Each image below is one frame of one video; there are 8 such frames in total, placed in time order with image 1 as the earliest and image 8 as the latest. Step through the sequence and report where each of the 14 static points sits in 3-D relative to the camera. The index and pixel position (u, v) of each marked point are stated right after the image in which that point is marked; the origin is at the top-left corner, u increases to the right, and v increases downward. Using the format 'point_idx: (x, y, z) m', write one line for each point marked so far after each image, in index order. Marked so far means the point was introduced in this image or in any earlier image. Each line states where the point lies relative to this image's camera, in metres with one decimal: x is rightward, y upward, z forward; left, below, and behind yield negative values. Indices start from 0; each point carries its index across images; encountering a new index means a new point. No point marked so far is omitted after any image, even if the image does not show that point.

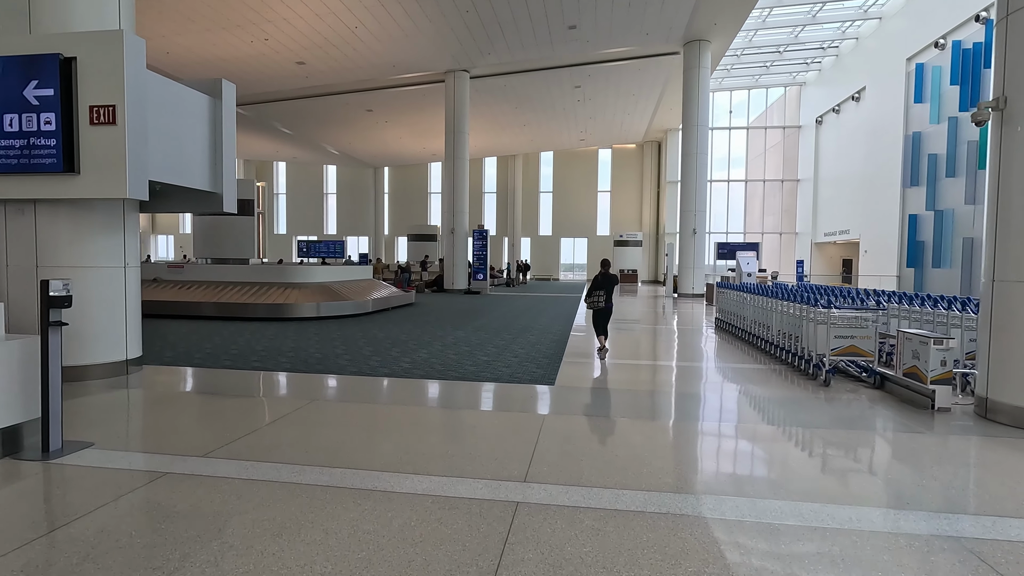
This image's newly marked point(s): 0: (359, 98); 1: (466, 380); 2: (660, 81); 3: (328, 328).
0: (-5.5, +6.8, +19.2) m
1: (-0.4, -0.8, +4.6) m
2: (+5.2, +7.2, +18.7) m
3: (-2.8, -0.6, +8.0) m
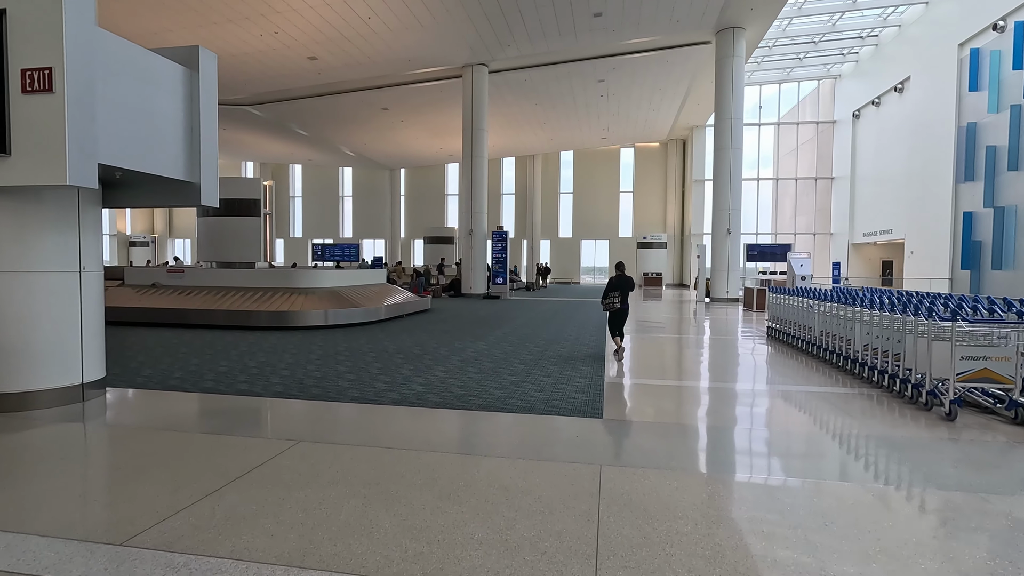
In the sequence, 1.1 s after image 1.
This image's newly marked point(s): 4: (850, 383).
0: (-4.8, +6.6, +18.5) m
1: (-0.2, -0.8, +3.7) m
2: (+5.9, +7.1, +17.7) m
3: (-2.4, -0.7, +7.3) m
4: (+3.1, -0.9, +4.9) m
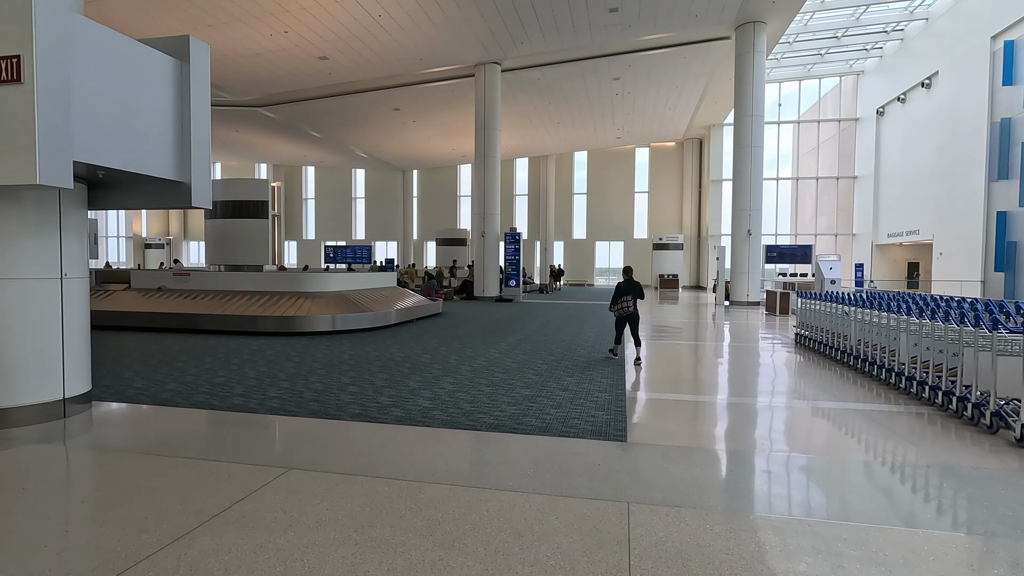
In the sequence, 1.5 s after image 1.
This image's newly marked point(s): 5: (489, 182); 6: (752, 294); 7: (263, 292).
0: (-4.3, +6.6, +18.3) m
1: (-0.1, -0.9, +3.4) m
2: (+6.3, +7.0, +17.3) m
3: (-2.2, -0.8, +7.0) m
4: (+3.2, -0.9, +4.5) m
5: (-0.8, +3.3, +16.7) m
6: (+6.6, -0.2, +14.7) m
7: (-4.0, -0.1, +8.7) m
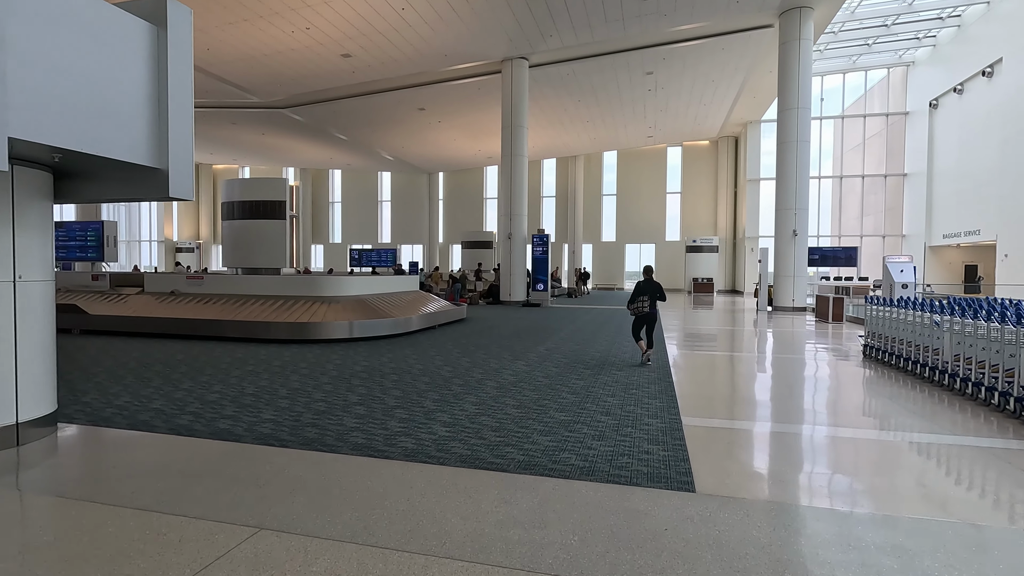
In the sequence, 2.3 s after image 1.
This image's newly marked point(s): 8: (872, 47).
0: (-3.4, +6.4, +17.9) m
1: (+0.1, -0.9, +2.7) m
2: (+7.2, +6.9, +16.4) m
3: (-1.9, -0.8, +6.4) m
4: (+3.4, -1.0, +3.7) m
5: (+0.1, +3.2, +16.1) m
6: (+7.3, -0.3, +13.7) m
7: (-3.6, -0.1, +8.2) m
8: (+13.4, +9.0, +19.9) m
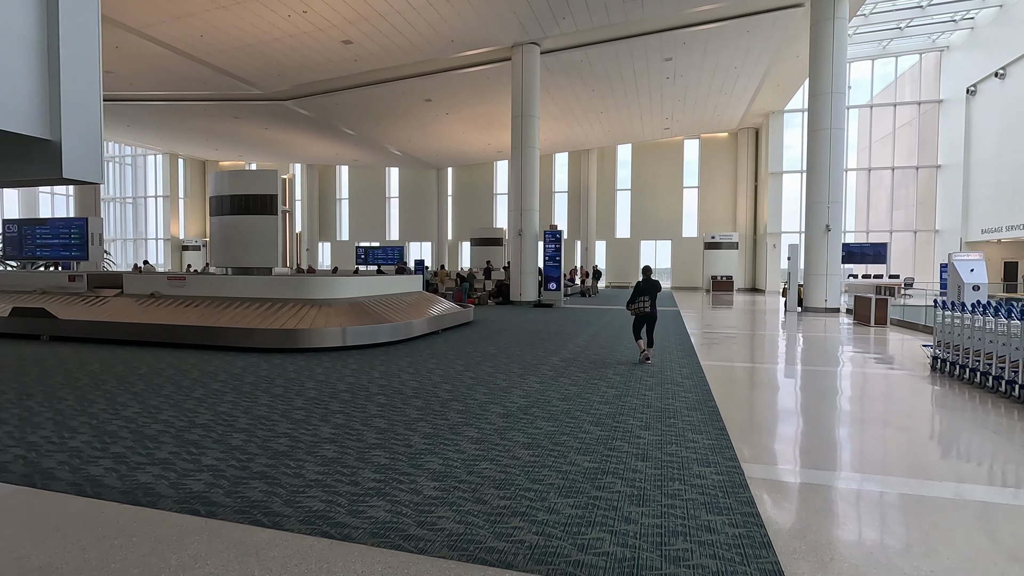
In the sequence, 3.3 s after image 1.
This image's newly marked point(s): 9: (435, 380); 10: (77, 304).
0: (-3.1, +6.5, +17.2) m
1: (+0.1, -1.0, +1.9) m
2: (+7.5, +6.9, +15.4) m
3: (-1.8, -0.8, +5.7) m
4: (+3.5, -1.0, +2.8) m
5: (+0.4, +3.2, +15.2) m
6: (+7.6, -0.3, +12.7) m
7: (-3.4, -0.1, +7.5) m
8: (+13.8, +9.1, +18.8) m
9: (-0.8, -0.9, +5.3) m
10: (-6.5, -0.2, +8.0) m
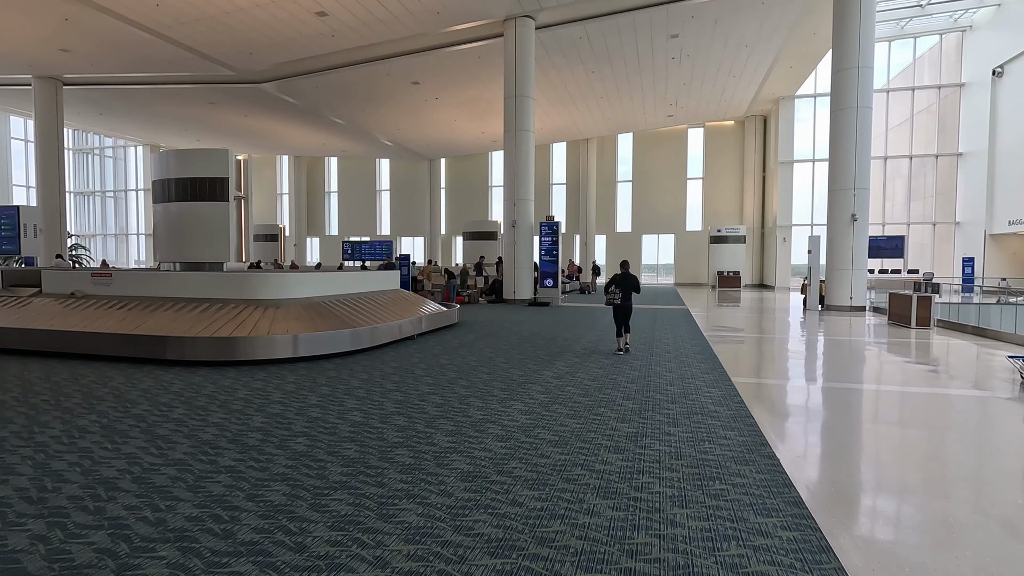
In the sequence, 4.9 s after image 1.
0: (-3.3, +6.6, +15.9) m
1: (0.0, -1.0, +0.7) m
2: (+7.3, +7.0, +14.1) m
3: (-1.9, -0.8, +4.5) m
4: (+3.3, -1.0, +1.6) m
5: (+0.2, +3.3, +14.0) m
6: (+7.4, -0.2, +11.6) m
7: (-3.6, -0.1, +6.3) m
8: (+13.6, +9.2, +17.5) m
9: (-0.9, -0.9, +4.1) m
10: (-6.7, -0.2, +6.8) m
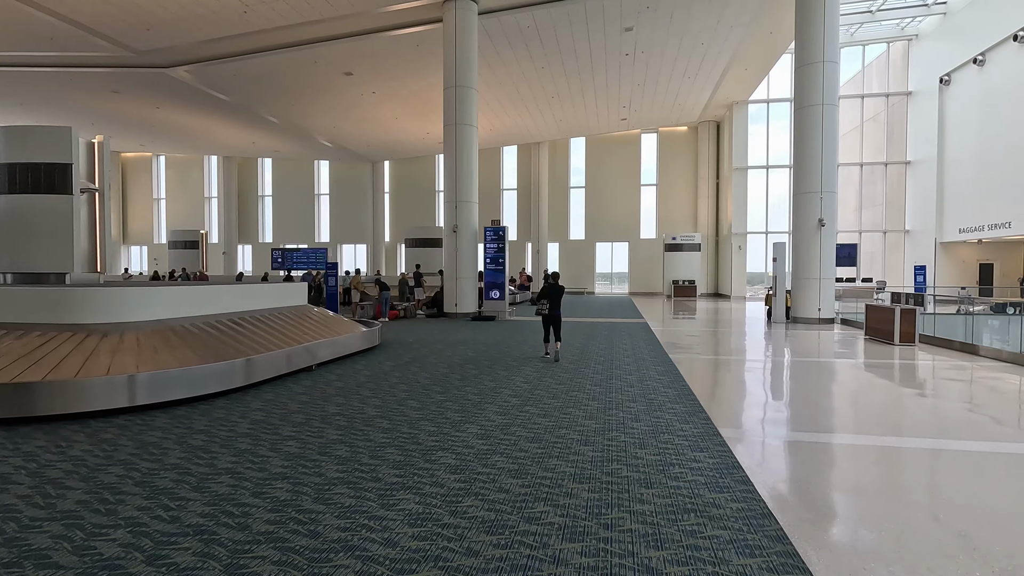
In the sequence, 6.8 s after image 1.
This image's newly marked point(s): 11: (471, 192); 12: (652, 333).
0: (-4.8, +6.2, +14.3) m
1: (-0.2, -1.0, -0.7) m
2: (+5.8, +6.7, +13.4) m
3: (-2.5, -1.0, +2.9) m
4: (+3.0, -1.1, +0.5) m
5: (-1.2, +3.0, +12.6) m
6: (+6.3, -0.4, +10.8) m
7: (-4.3, -0.3, +4.6) m
8: (+11.9, +8.9, +17.4) m
9: (-1.5, -1.0, +2.7) m
10: (-7.4, -0.4, +4.8) m
11: (-0.9, +2.3, +12.7) m
12: (+2.7, -0.9, +10.1) m
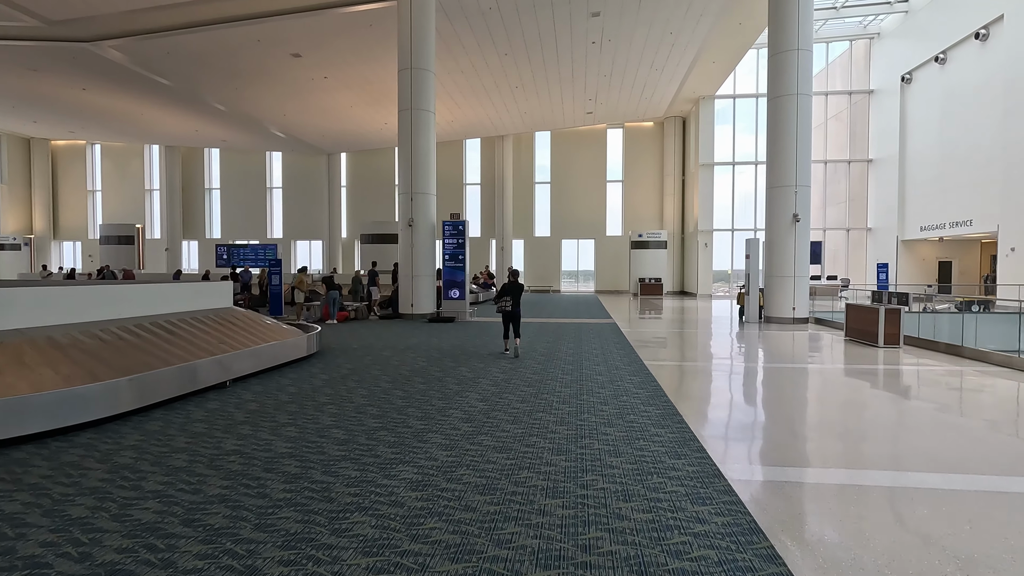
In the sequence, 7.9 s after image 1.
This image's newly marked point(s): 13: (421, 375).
0: (-5.8, +6.2, +13.2) m
1: (-0.3, -1.1, -1.4) m
2: (+4.9, +6.8, +12.9) m
3: (-2.7, -1.0, +2.0) m
4: (+2.9, -1.1, -0.1) m
5: (-2.0, +3.0, +11.7) m
6: (+5.5, -0.4, +10.4) m
7: (-4.6, -0.3, +3.5) m
8: (+10.7, +9.0, +17.3) m
9: (-1.7, -1.0, +1.8) m
10: (-7.7, -0.4, +3.5) m
11: (-1.8, +2.3, +11.9) m
12: (+2.0, -0.8, +9.5) m
13: (-0.9, -0.9, +5.3) m
